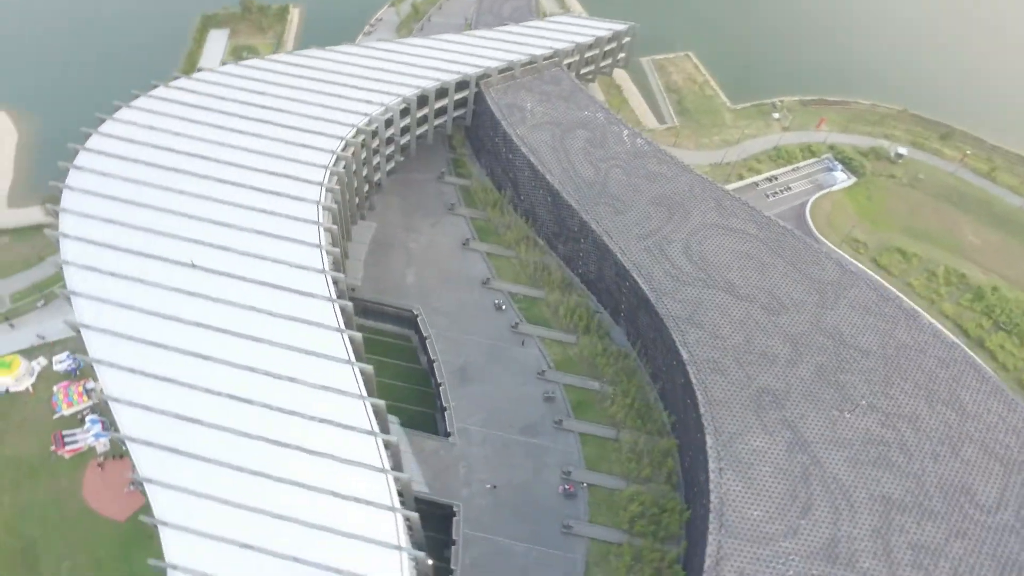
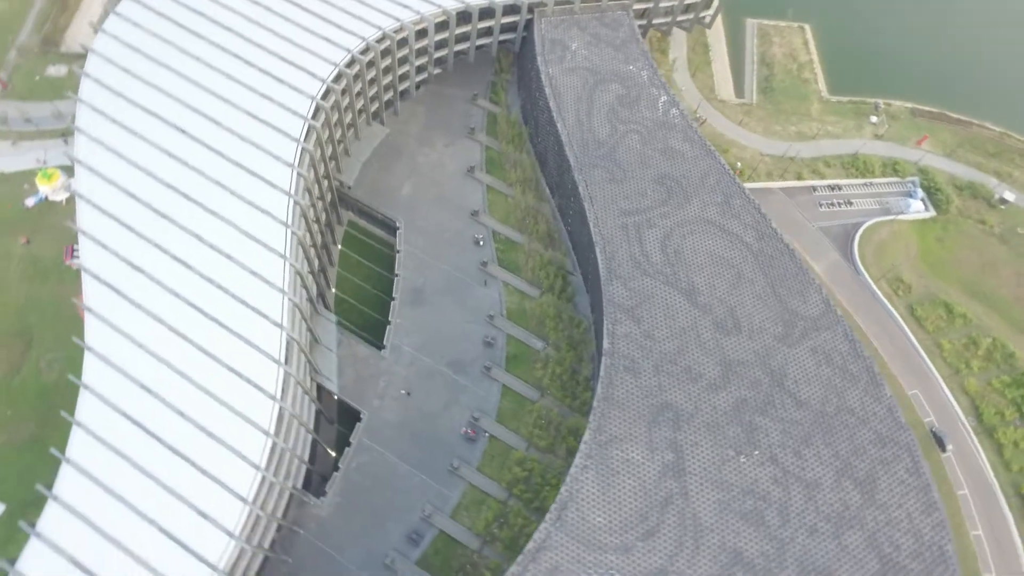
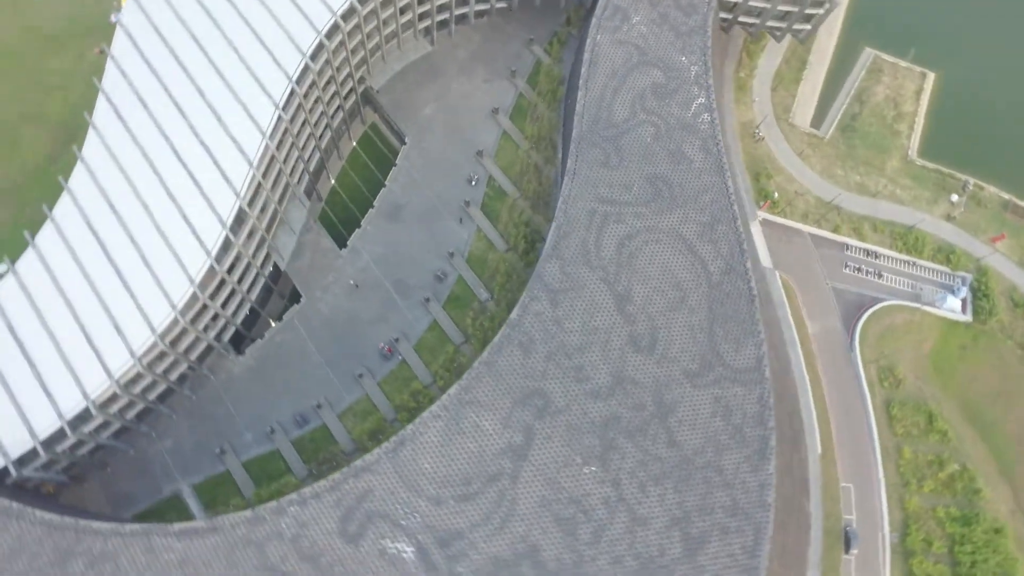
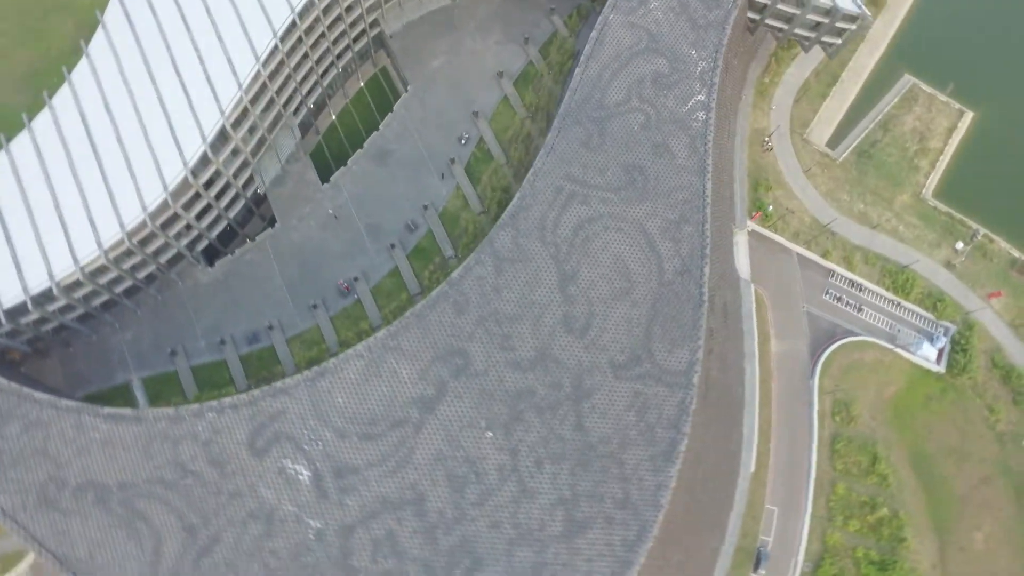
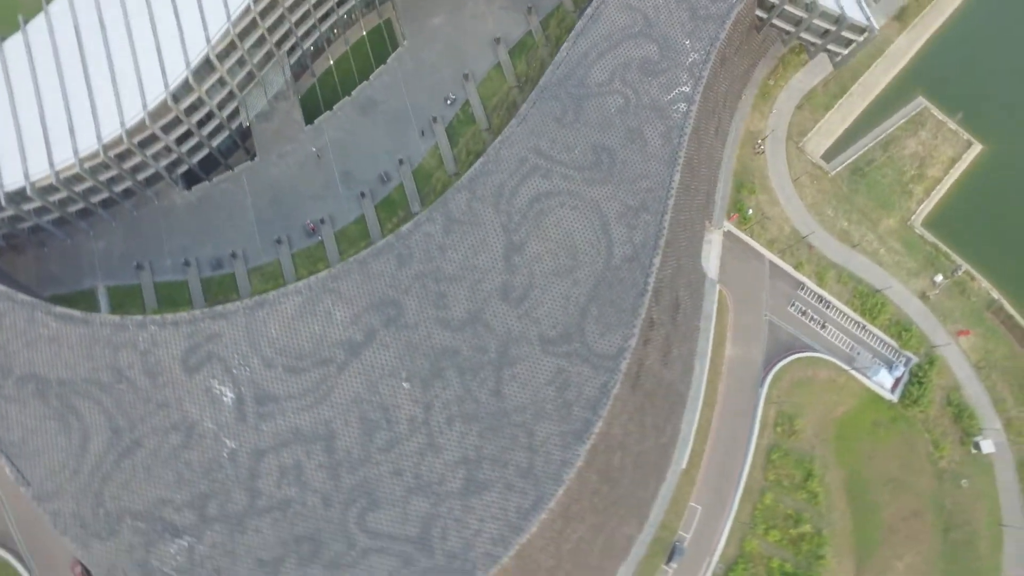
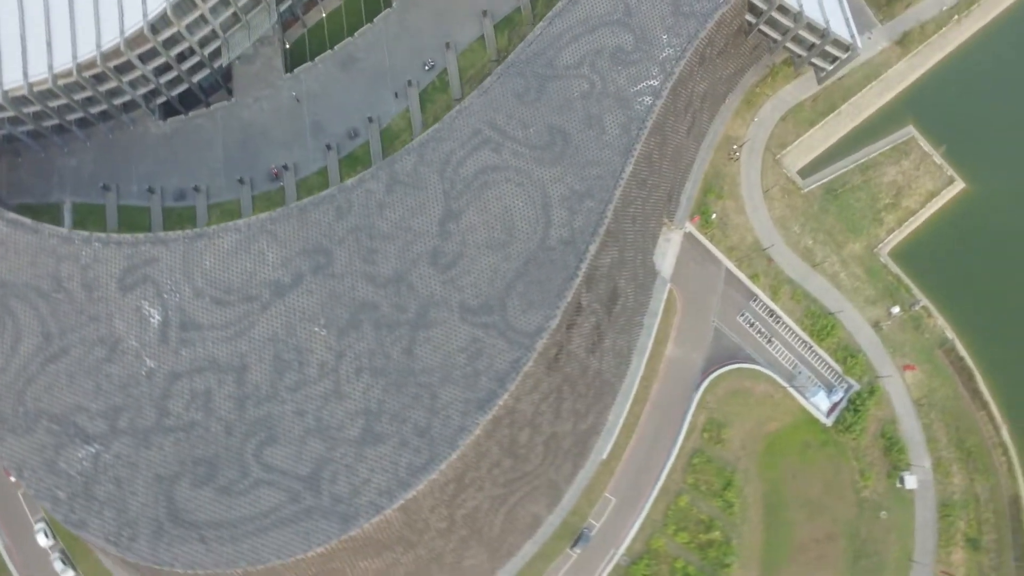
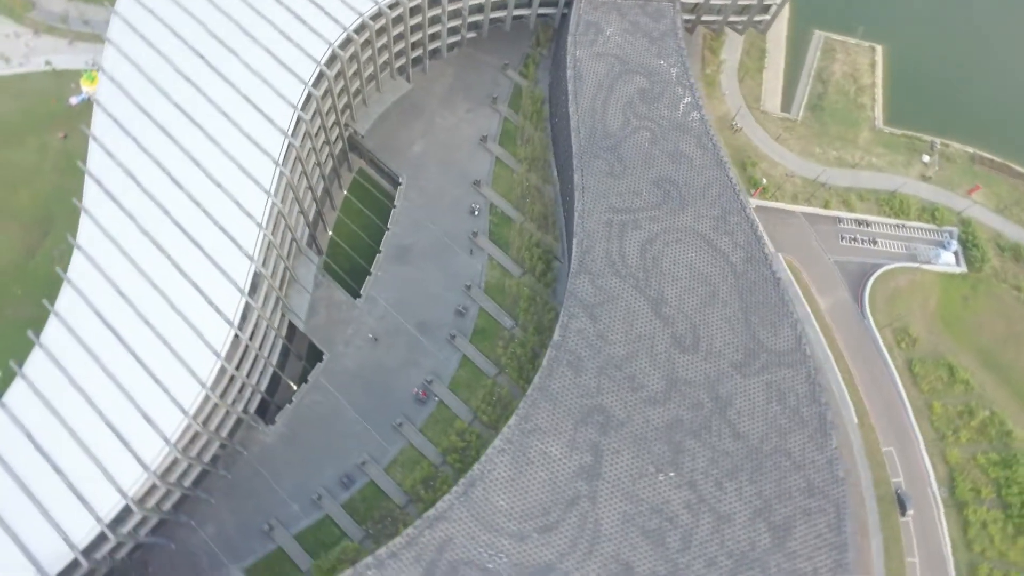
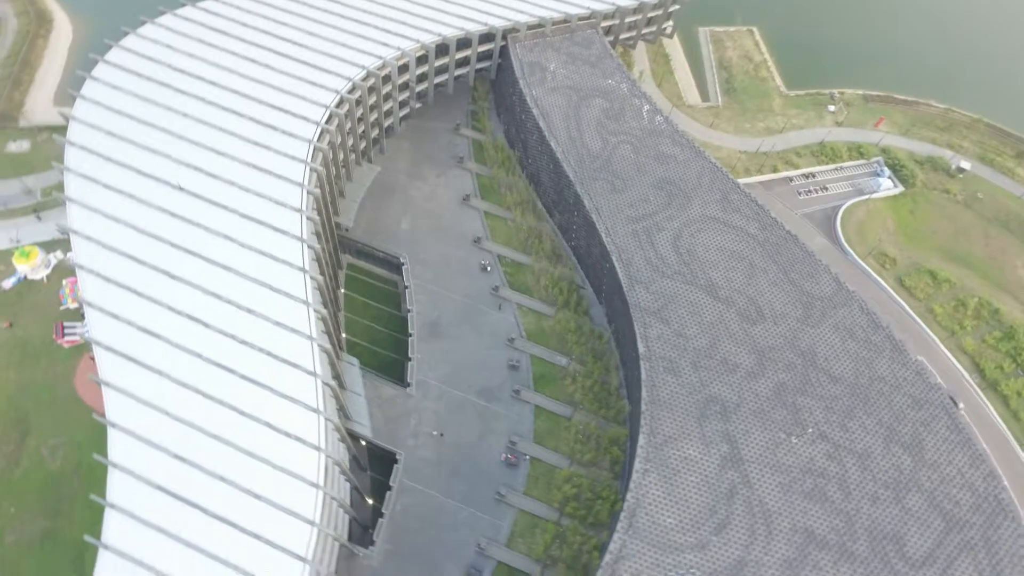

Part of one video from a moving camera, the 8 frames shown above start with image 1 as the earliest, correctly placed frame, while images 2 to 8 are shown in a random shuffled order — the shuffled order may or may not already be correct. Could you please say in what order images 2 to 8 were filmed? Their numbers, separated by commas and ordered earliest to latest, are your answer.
8, 2, 7, 3, 4, 5, 6
